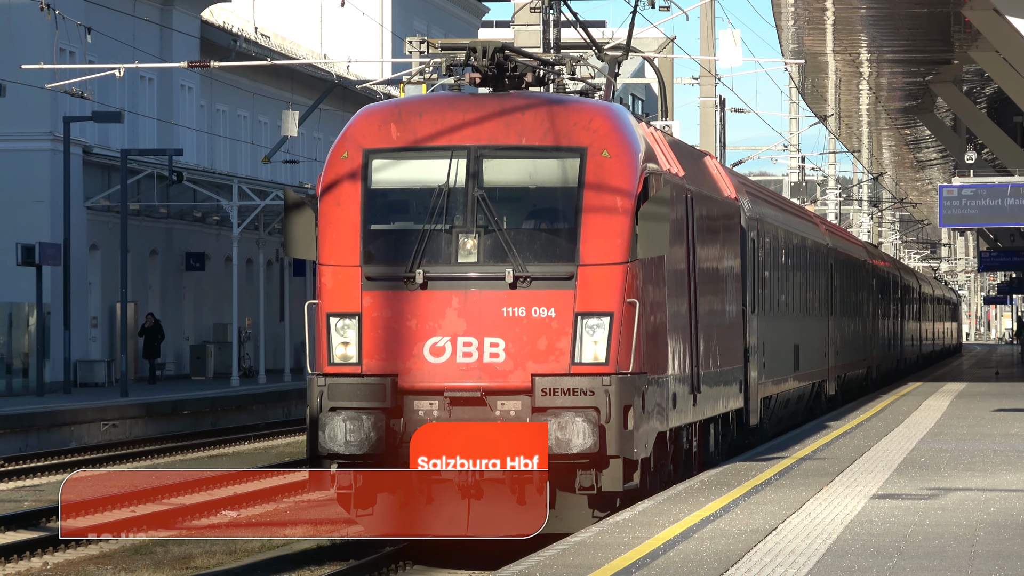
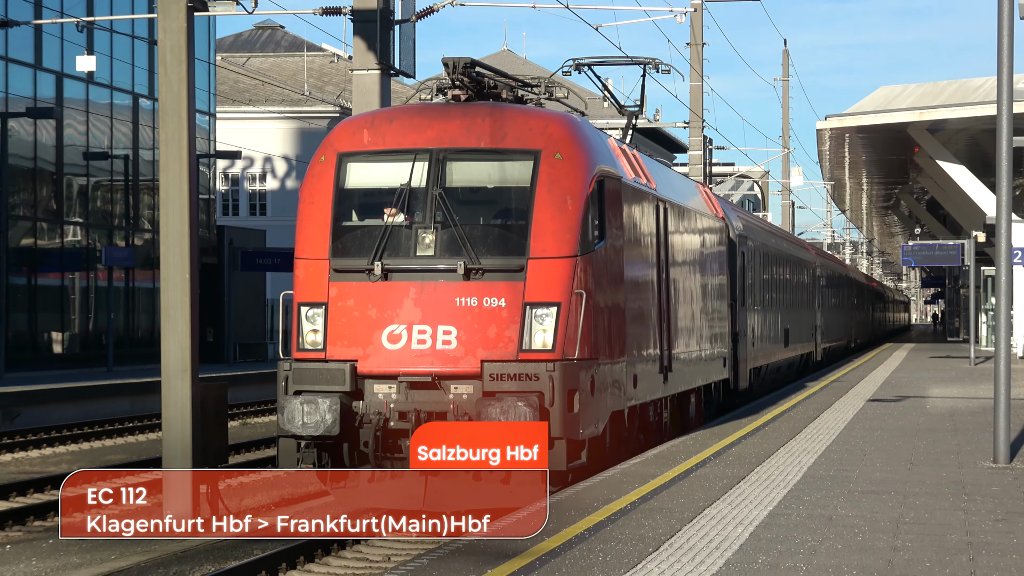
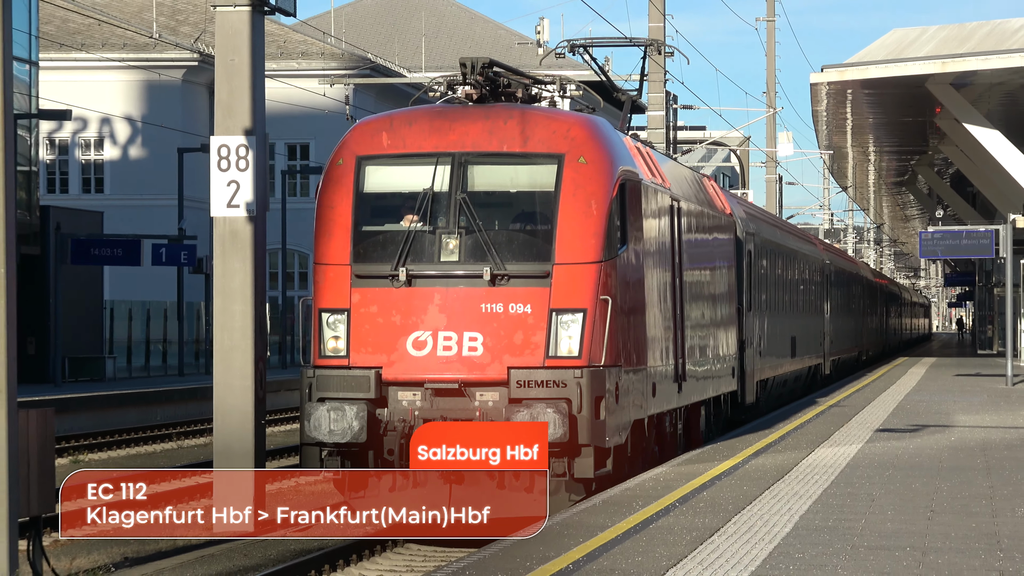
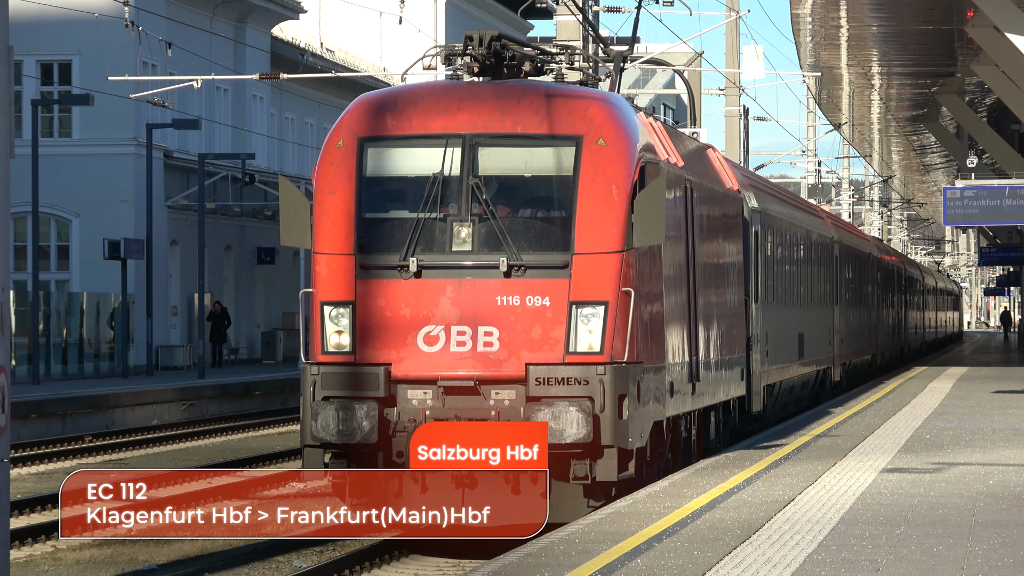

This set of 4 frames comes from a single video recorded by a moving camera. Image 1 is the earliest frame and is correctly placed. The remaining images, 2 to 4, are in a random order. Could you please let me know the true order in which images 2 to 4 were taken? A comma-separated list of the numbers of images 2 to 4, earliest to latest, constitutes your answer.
4, 3, 2
